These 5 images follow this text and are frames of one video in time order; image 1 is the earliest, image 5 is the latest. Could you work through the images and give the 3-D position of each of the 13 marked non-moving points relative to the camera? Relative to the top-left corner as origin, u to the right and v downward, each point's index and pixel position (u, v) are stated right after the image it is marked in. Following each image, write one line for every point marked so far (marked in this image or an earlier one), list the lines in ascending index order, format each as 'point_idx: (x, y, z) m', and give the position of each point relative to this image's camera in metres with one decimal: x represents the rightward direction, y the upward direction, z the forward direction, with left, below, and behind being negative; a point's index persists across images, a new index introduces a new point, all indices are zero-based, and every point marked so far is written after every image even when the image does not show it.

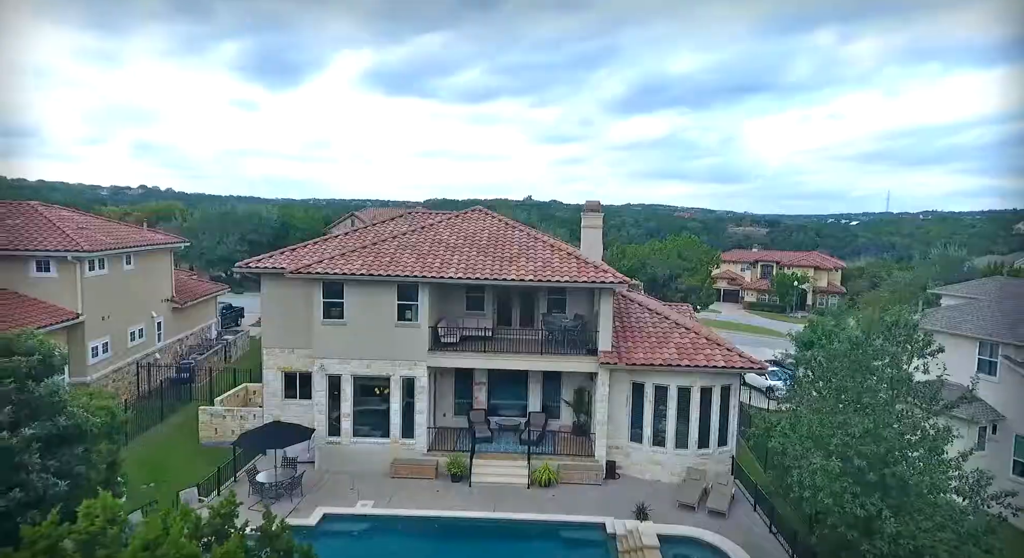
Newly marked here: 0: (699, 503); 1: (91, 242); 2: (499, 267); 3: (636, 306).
0: (+4.5, -5.3, +14.8) m
1: (-12.1, +1.1, +17.9) m
2: (-0.4, +0.3, +16.4) m
3: (+3.6, -0.8, +18.3) m
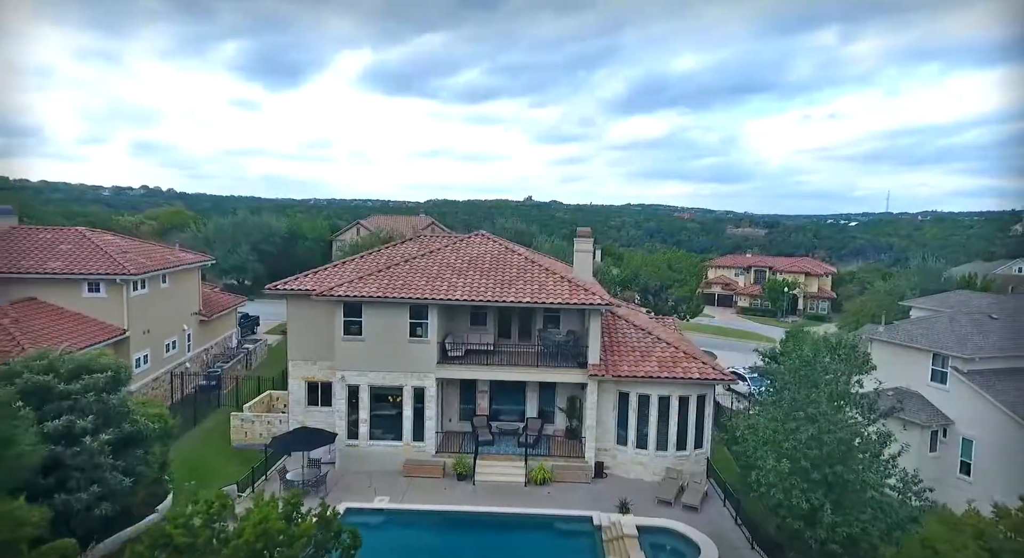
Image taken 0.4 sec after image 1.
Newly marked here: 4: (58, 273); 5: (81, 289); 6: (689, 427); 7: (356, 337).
0: (+4.4, -5.9, +16.8) m
1: (-12.1, +0.5, +20.0) m
2: (-0.4, -0.3, +18.5) m
3: (+3.6, -1.4, +20.3) m
4: (-13.6, +0.2, +18.7) m
5: (-13.1, -0.3, +18.9) m
6: (+5.2, -4.3, +18.2) m
7: (-4.6, -1.7, +18.5) m
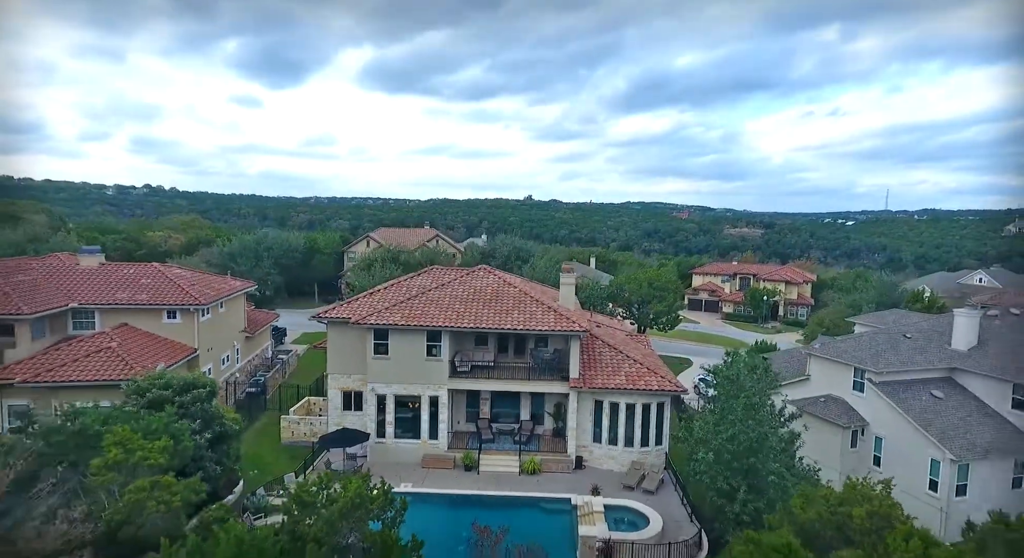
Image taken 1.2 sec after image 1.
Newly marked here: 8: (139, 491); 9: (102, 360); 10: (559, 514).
0: (+4.3, -7.0, +21.3) m
1: (-12.2, -0.6, +24.5) m
2: (-0.5, -1.5, +23.0) m
3: (+3.5, -2.6, +24.8) m
4: (-13.7, -0.9, +23.2) m
5: (-13.2, -1.4, +23.5) m
6: (+5.1, -5.5, +22.7) m
7: (-4.7, -2.8, +23.0) m
8: (-6.5, -3.7, +10.9) m
9: (-13.0, -2.5, +19.9) m
10: (+1.5, -7.4, +19.6) m
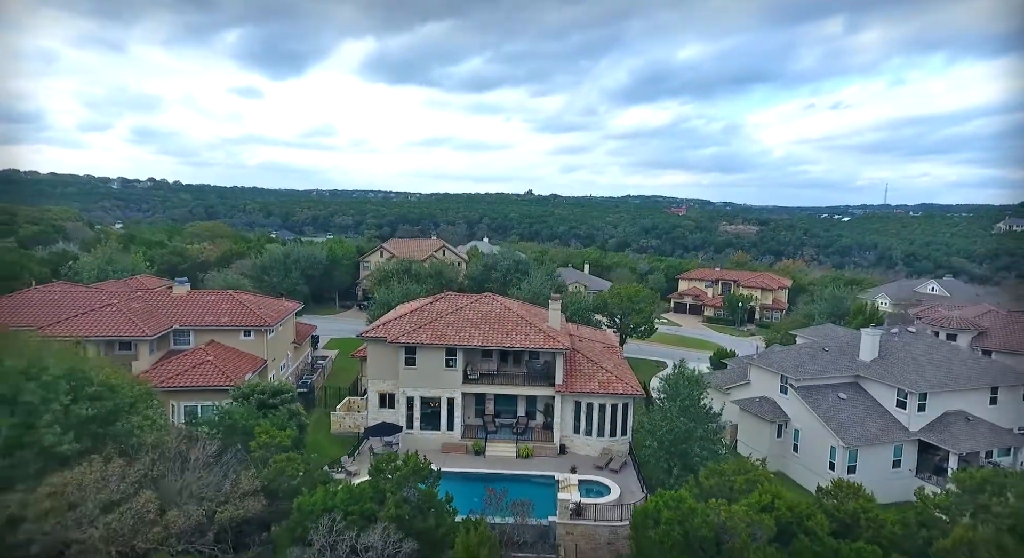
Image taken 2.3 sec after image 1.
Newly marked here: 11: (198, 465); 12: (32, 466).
0: (+4.2, -8.4, +28.2) m
1: (-12.3, -1.9, +31.2) m
2: (-0.6, -2.8, +29.7) m
3: (+3.4, -3.9, +31.6) m
4: (-13.7, -2.2, +29.9) m
5: (-13.3, -2.7, +30.2) m
6: (+5.0, -6.8, +29.5) m
7: (-4.8, -4.2, +29.8) m
8: (-6.5, -5.2, +17.7) m
9: (-13.1, -3.9, +26.6) m
10: (+1.4, -8.8, +26.4) m
11: (-8.1, -4.8, +16.0) m
12: (-10.4, -4.0, +13.5) m
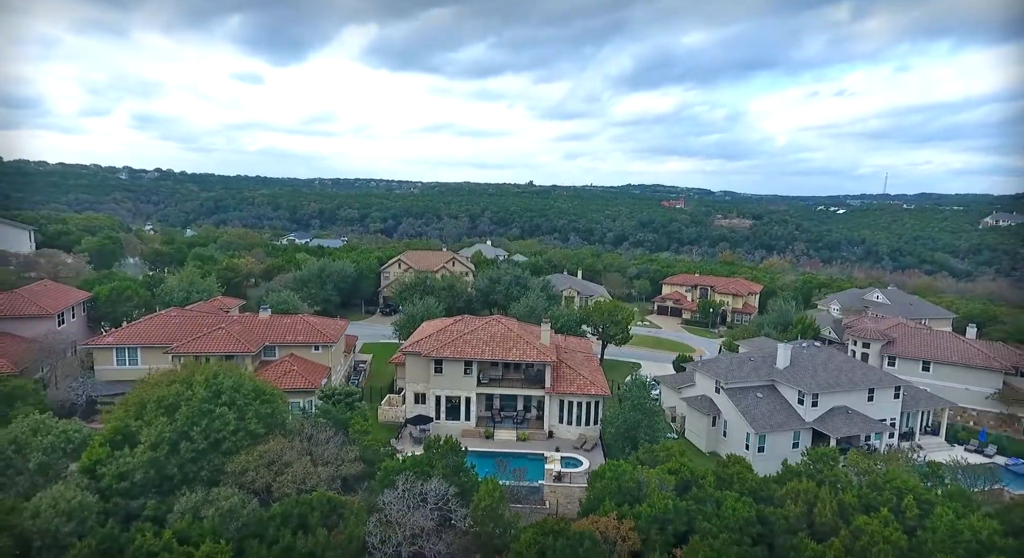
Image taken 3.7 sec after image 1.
0: (+4.3, -10.4, +38.7) m
1: (-12.2, -3.8, +41.7) m
2: (-0.5, -4.7, +40.2) m
3: (+3.5, -5.8, +42.1) m
4: (-13.7, -4.1, +40.4) m
5: (-13.2, -4.6, +40.7) m
6: (+5.1, -8.8, +40.0) m
7: (-4.7, -6.1, +40.2) m
8: (-6.5, -7.3, +28.2) m
9: (-13.0, -5.8, +37.1) m
10: (+1.5, -10.8, +37.0) m
11: (-8.0, -7.0, +26.5) m
12: (-10.3, -6.3, +24.0) m
